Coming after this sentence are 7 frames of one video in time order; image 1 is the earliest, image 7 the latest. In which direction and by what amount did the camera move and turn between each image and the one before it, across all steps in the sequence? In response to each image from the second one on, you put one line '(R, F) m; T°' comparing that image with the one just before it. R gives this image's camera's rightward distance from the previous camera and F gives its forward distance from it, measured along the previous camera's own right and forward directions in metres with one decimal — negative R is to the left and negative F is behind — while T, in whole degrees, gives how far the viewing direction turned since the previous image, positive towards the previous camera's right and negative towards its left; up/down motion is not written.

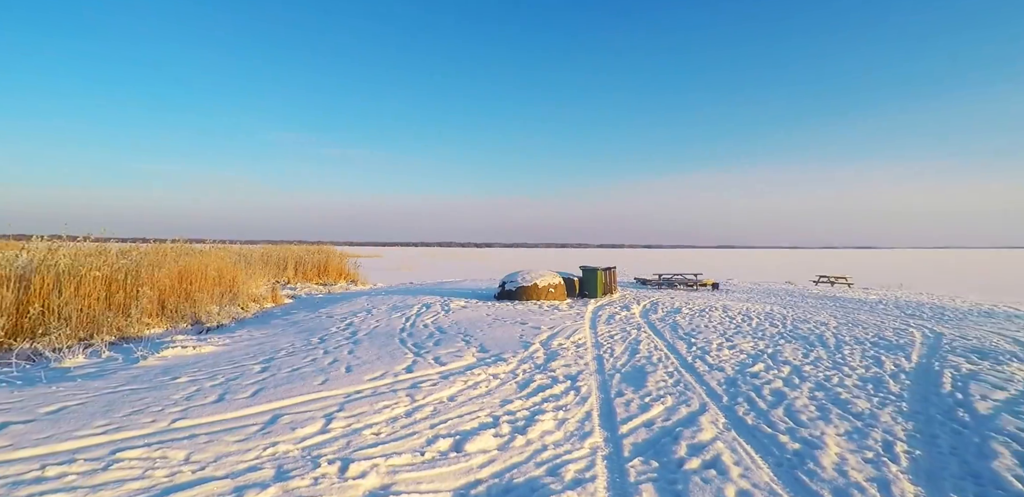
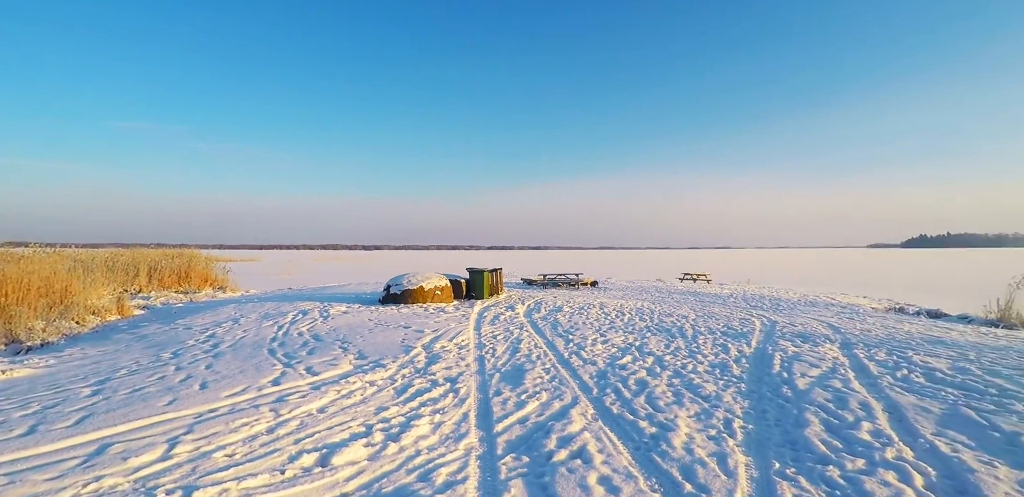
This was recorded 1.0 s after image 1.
(+0.5, 0.0) m; +11°
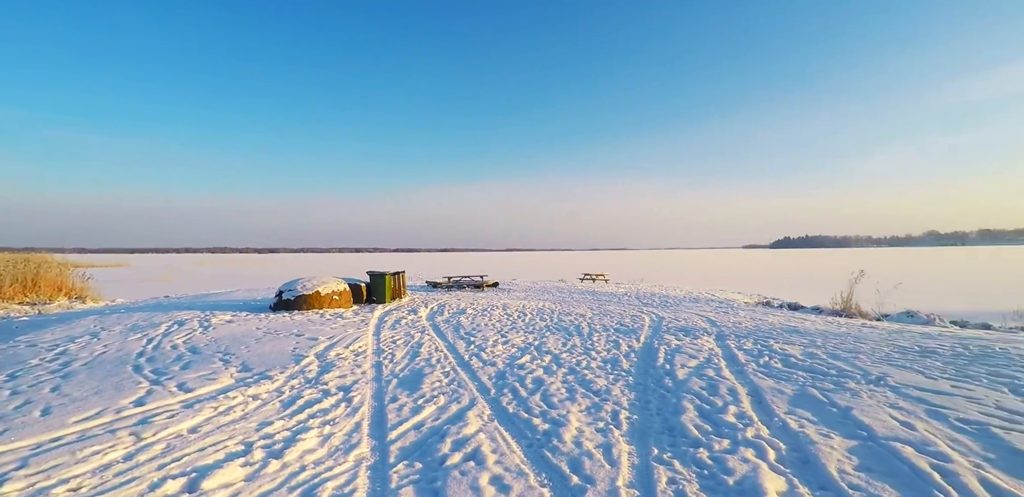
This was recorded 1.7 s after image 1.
(+0.4, 0.0) m; +9°
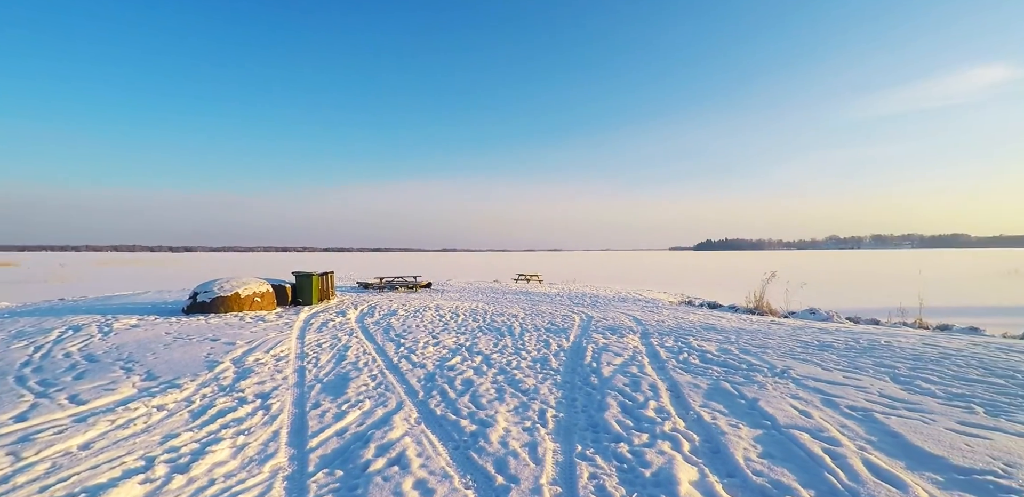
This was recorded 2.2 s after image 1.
(+0.2, 0.0) m; +6°
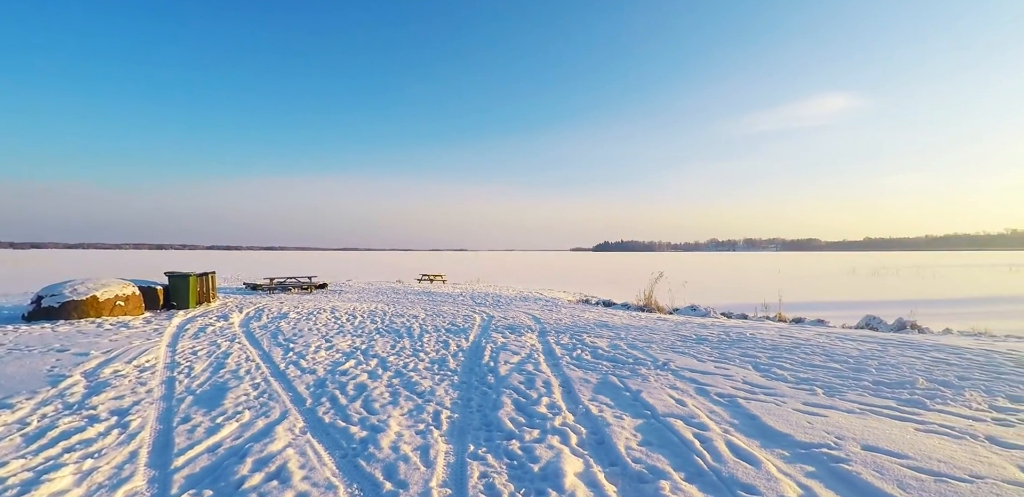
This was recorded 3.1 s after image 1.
(+0.3, 0.0) m; +9°
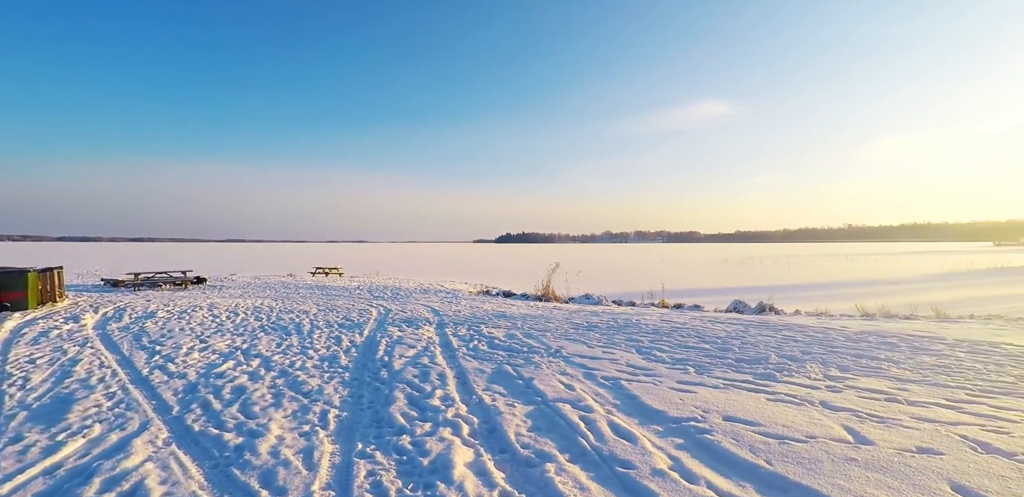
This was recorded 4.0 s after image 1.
(+0.4, 0.0) m; +9°
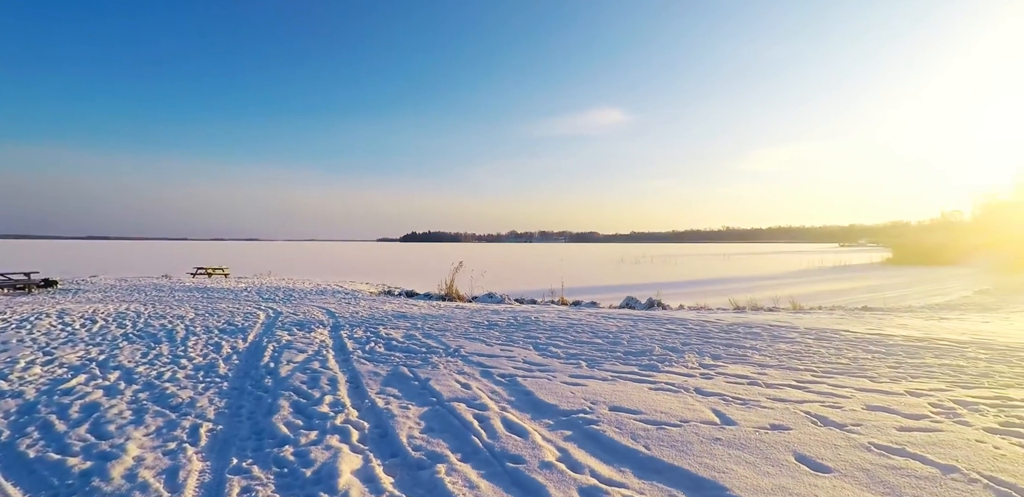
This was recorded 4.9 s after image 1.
(+0.4, -0.1) m; +9°
